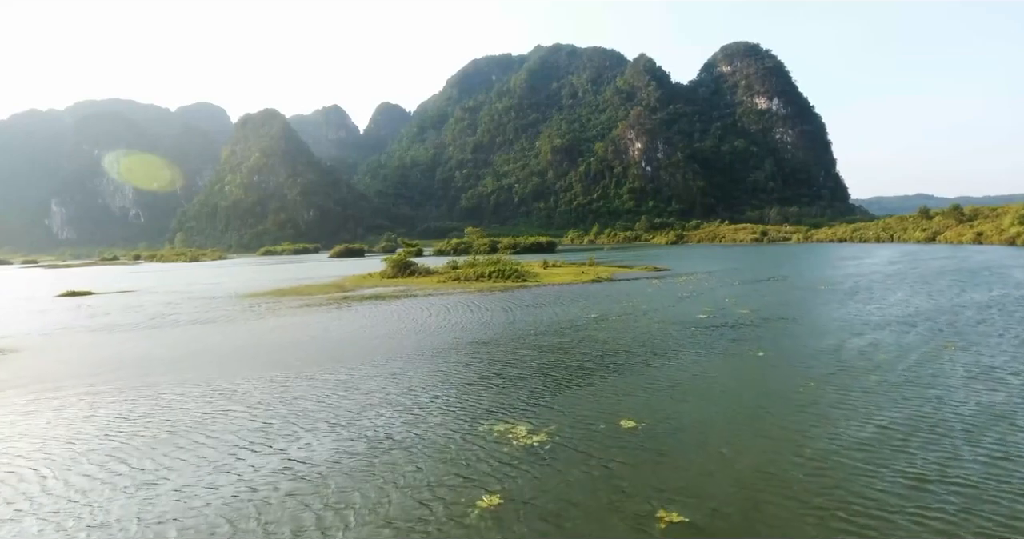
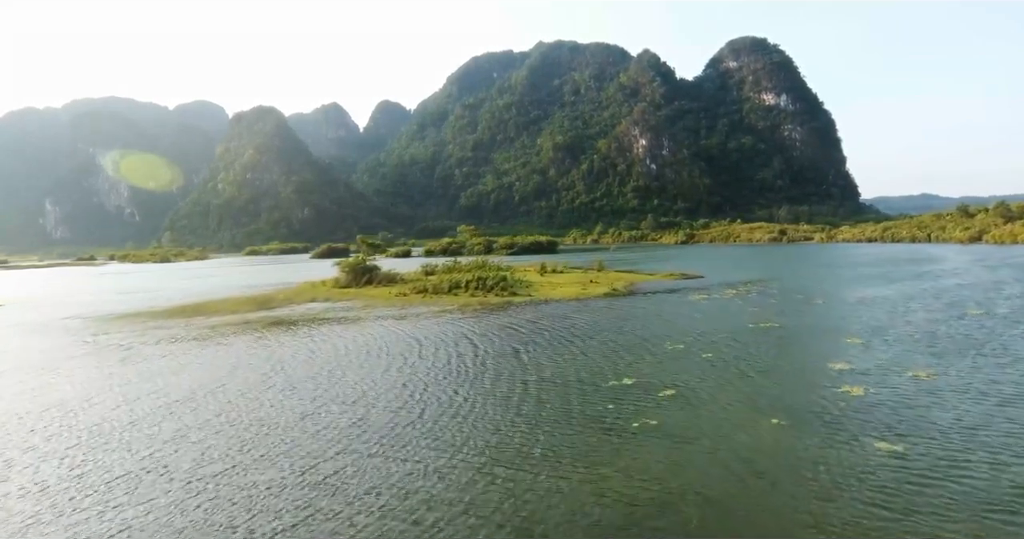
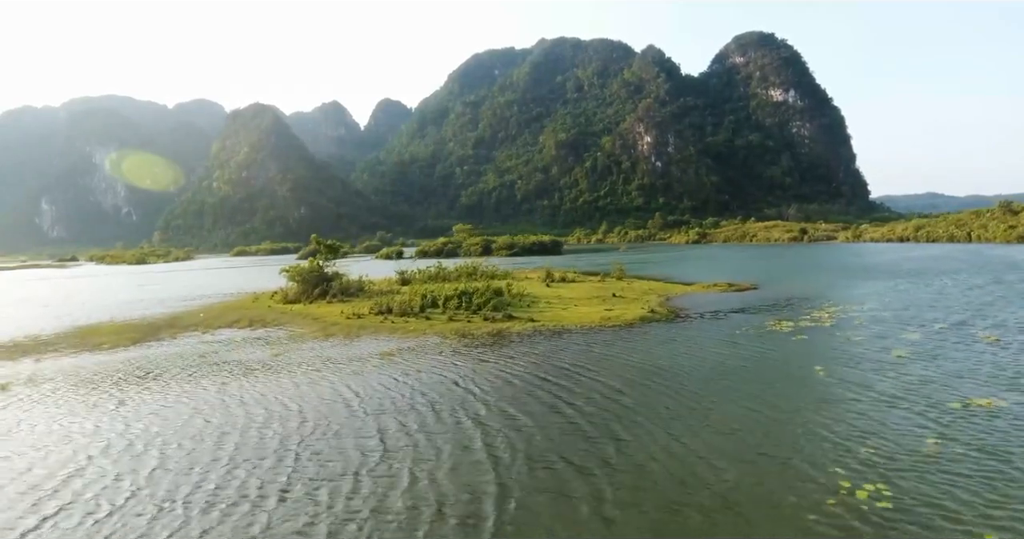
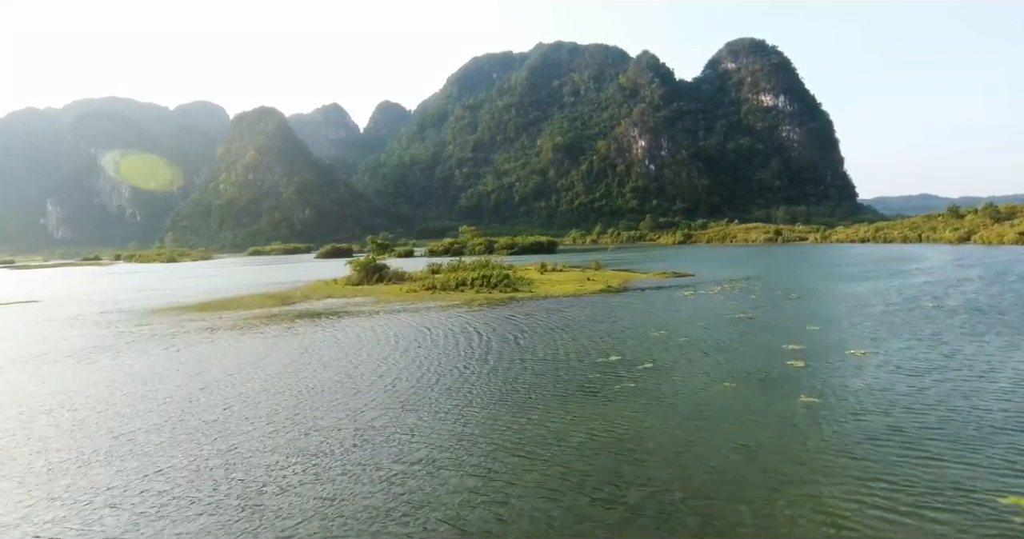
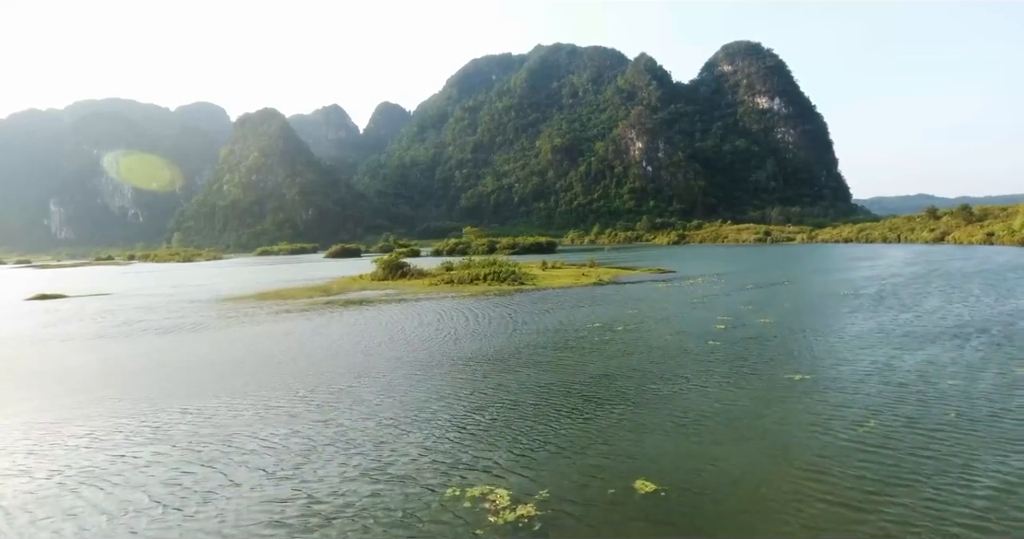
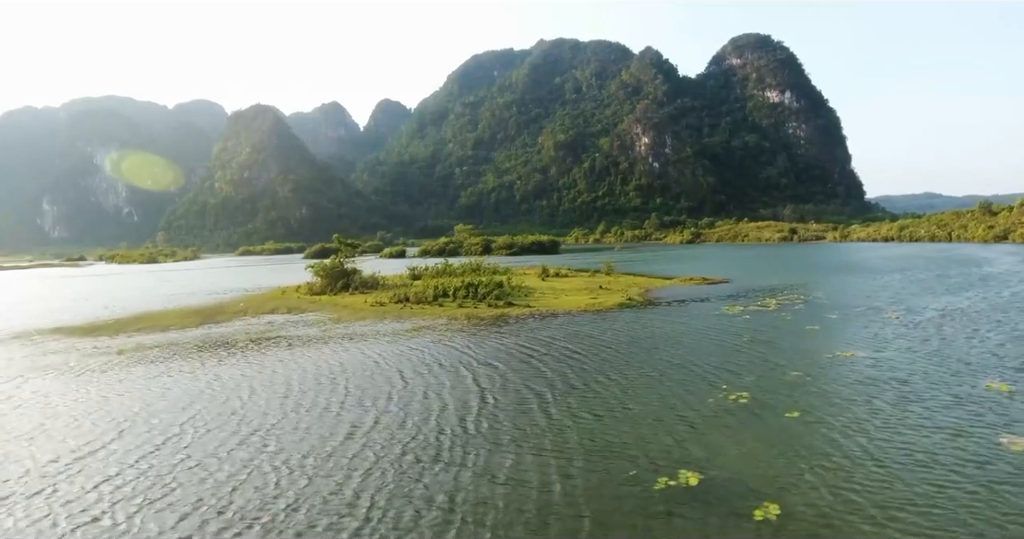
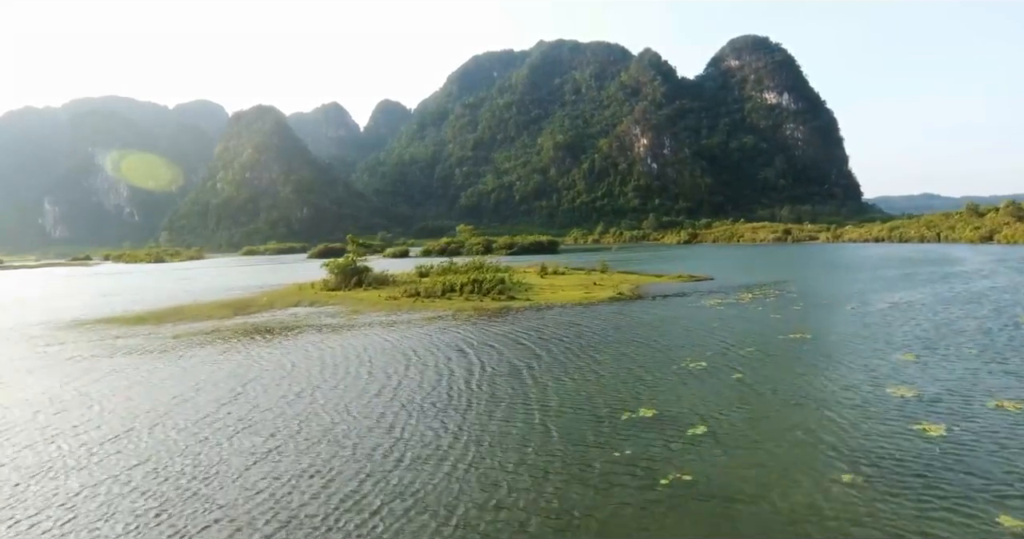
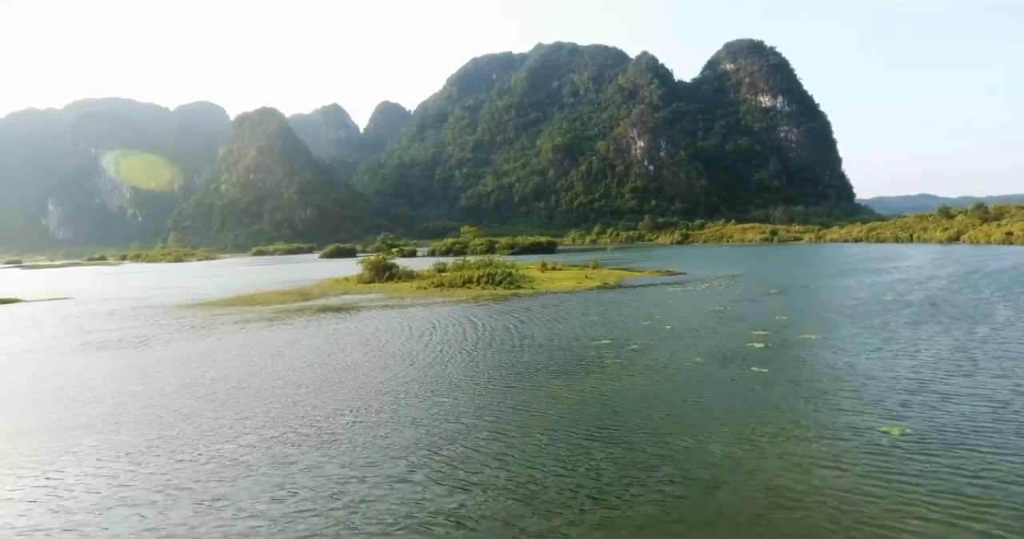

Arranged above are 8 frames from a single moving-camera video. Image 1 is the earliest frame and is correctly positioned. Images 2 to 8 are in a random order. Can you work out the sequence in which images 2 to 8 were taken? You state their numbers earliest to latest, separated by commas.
5, 8, 4, 2, 7, 6, 3
